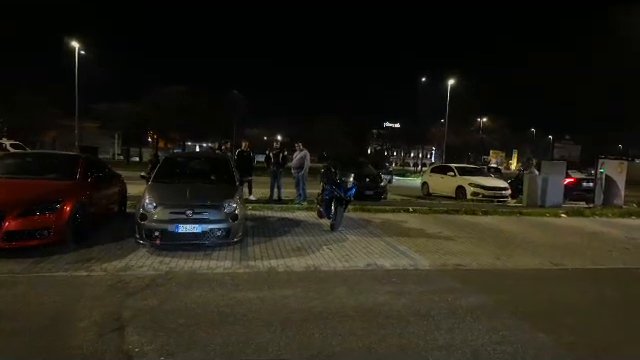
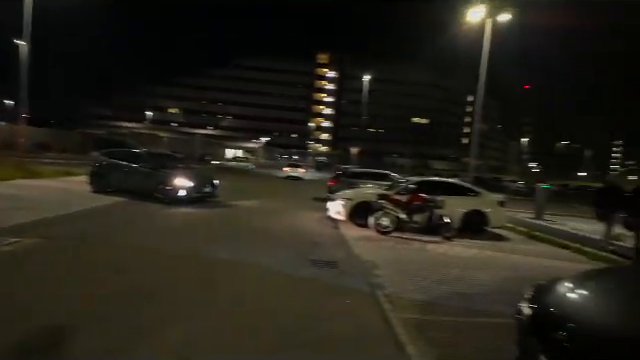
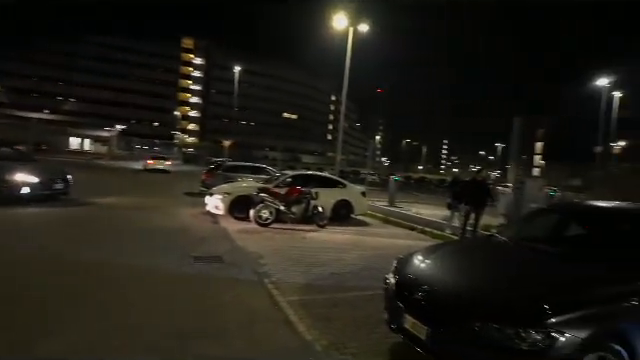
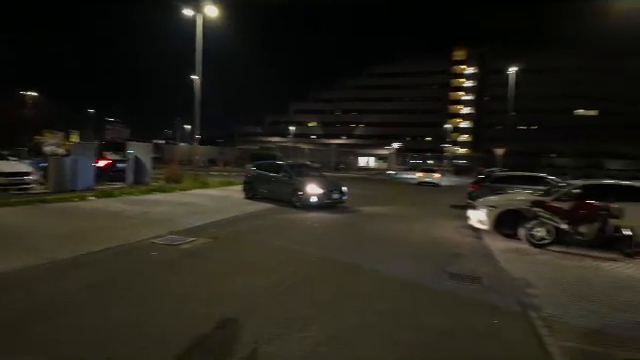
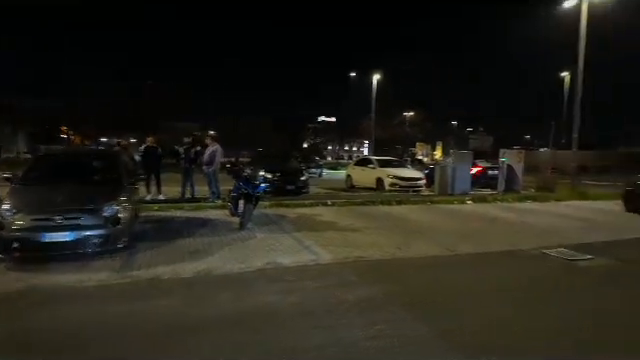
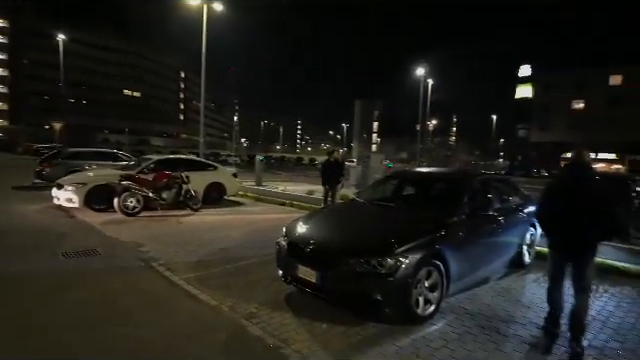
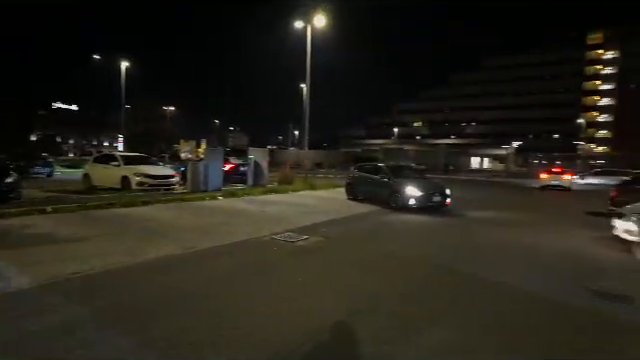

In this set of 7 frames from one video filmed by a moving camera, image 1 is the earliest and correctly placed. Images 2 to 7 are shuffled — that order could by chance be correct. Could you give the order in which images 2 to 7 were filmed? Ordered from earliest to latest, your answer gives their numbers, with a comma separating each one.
5, 7, 4, 2, 3, 6
